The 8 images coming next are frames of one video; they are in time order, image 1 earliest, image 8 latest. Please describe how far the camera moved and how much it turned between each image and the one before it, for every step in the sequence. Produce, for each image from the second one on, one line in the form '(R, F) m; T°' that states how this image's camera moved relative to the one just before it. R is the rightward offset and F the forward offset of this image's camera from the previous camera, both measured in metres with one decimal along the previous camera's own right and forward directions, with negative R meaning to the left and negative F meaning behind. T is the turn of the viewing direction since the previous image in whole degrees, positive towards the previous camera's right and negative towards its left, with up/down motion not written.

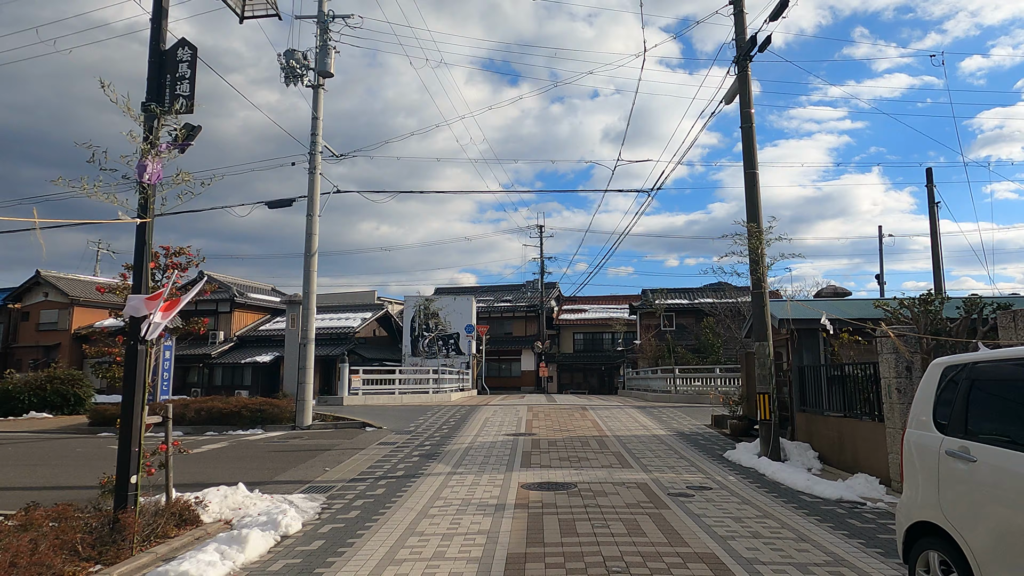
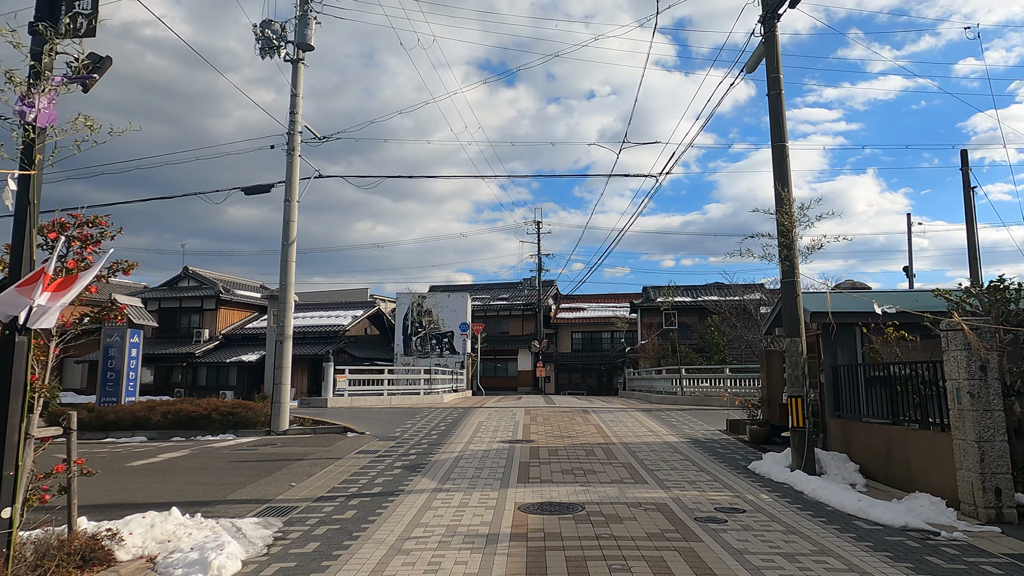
(0.0, +1.3) m; 0°
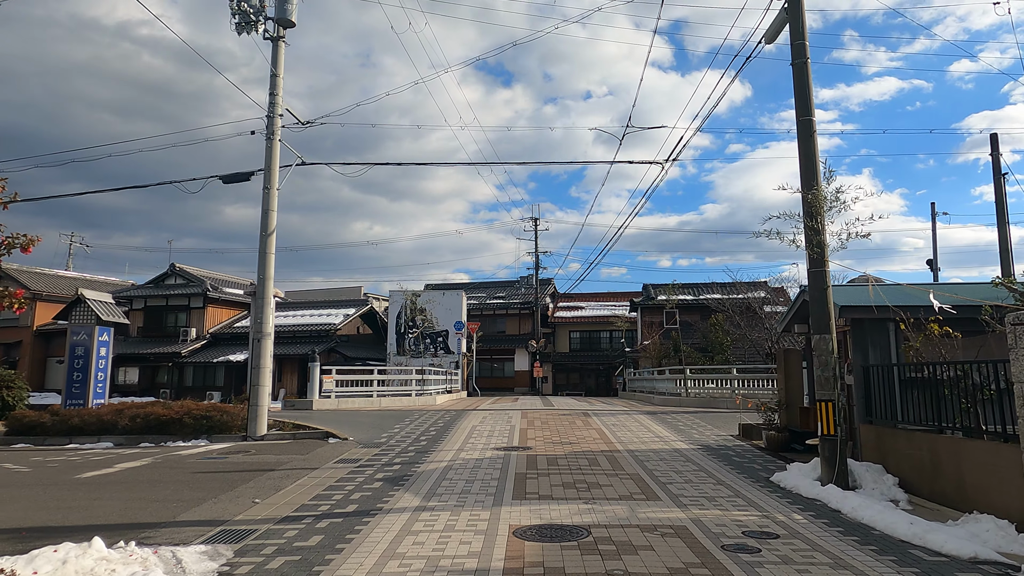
(0.0, +1.0) m; 0°
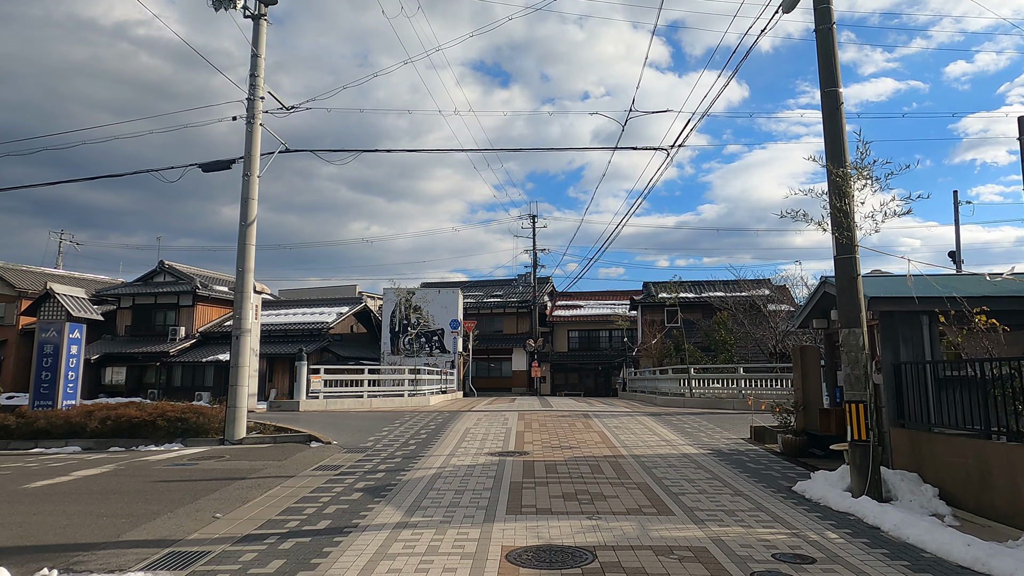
(0.0, +0.8) m; 0°
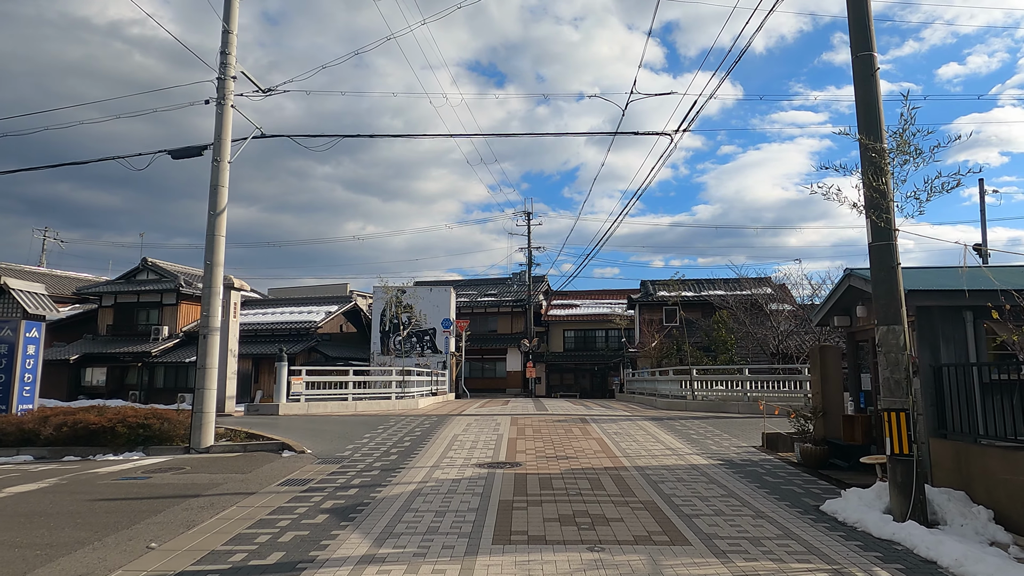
(+0.1, +0.9) m; 0°
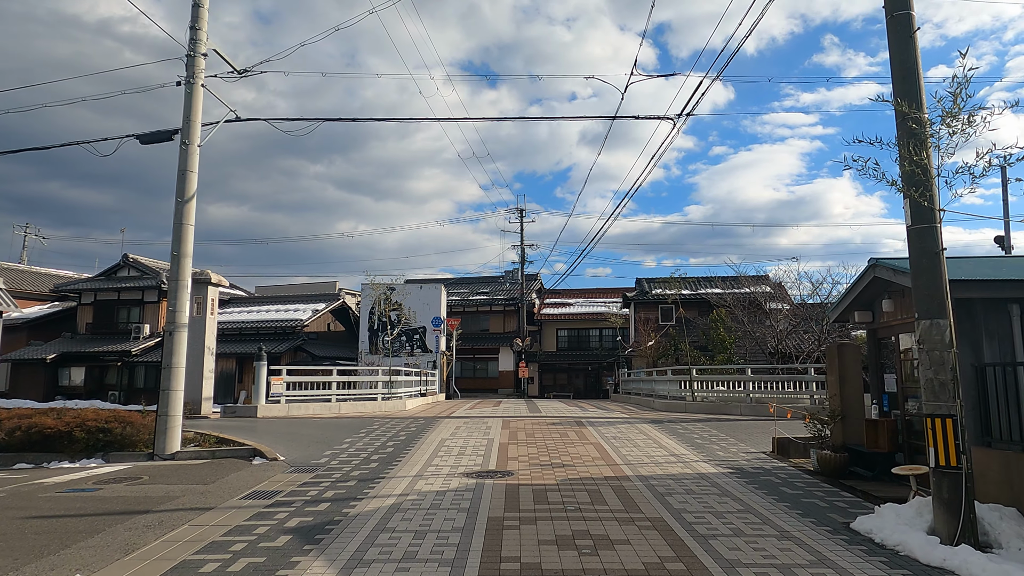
(0.0, +0.8) m; +1°
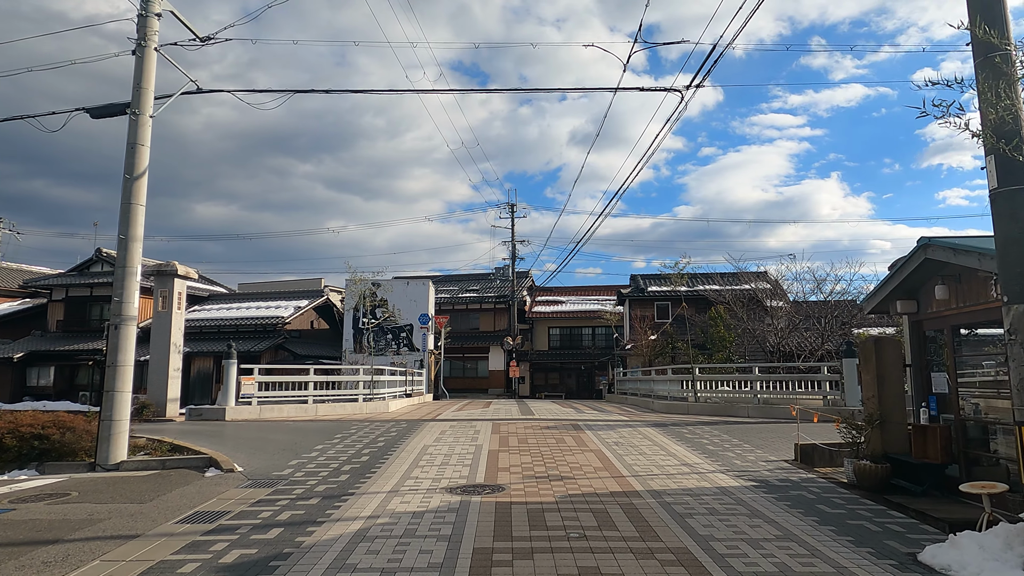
(0.0, +1.1) m; +1°
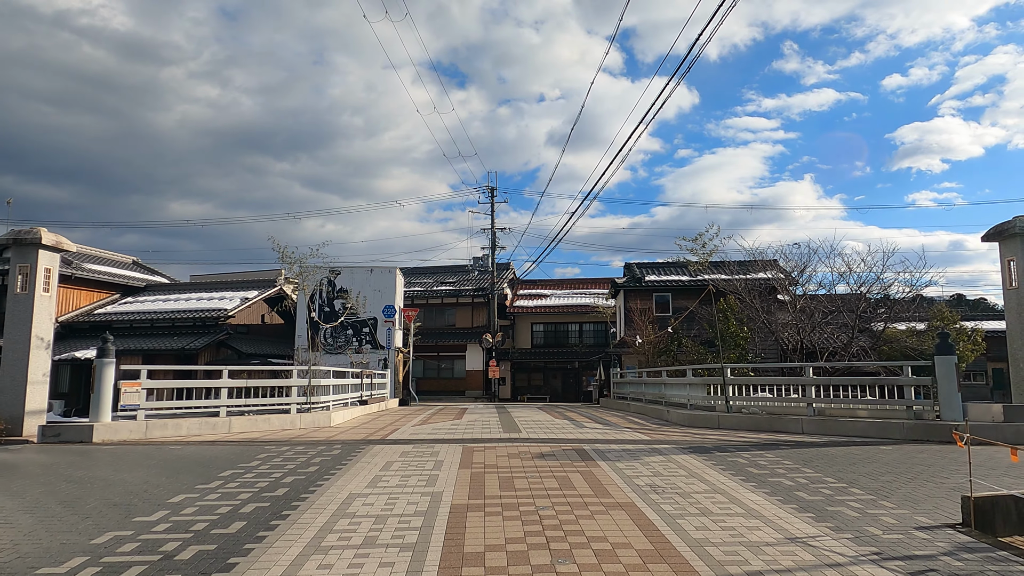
(0.0, +3.6) m; +2°
